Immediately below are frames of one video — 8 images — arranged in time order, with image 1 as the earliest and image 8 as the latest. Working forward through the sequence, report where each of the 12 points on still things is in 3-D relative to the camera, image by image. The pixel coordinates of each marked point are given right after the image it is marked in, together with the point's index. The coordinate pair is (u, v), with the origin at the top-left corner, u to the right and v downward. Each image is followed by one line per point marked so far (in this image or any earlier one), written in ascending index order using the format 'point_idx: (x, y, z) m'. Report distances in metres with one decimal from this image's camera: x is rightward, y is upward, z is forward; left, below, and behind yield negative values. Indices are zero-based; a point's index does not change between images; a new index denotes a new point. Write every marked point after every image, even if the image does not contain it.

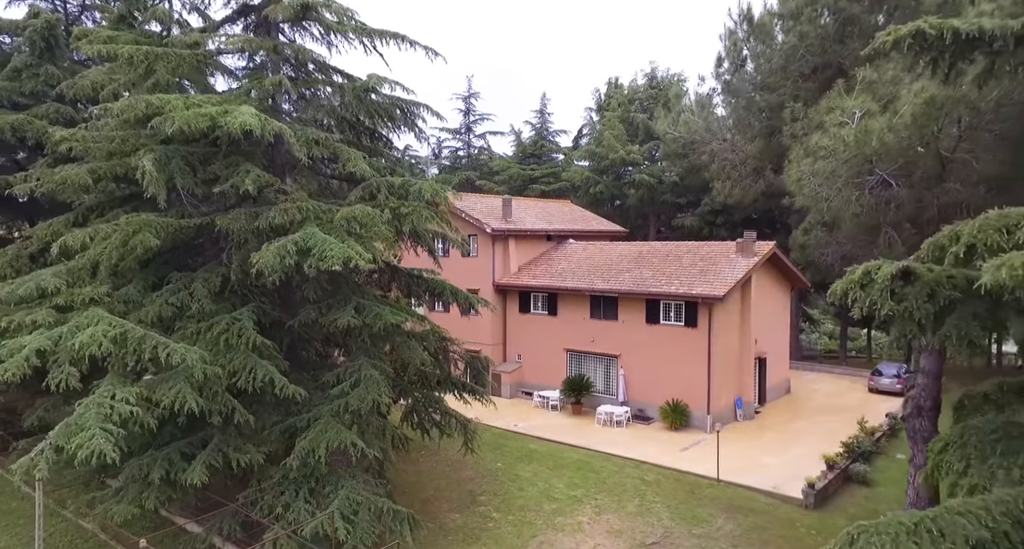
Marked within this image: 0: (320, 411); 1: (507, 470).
0: (-2.6, -1.8, +9.7) m
1: (-0.1, -4.0, +14.6) m
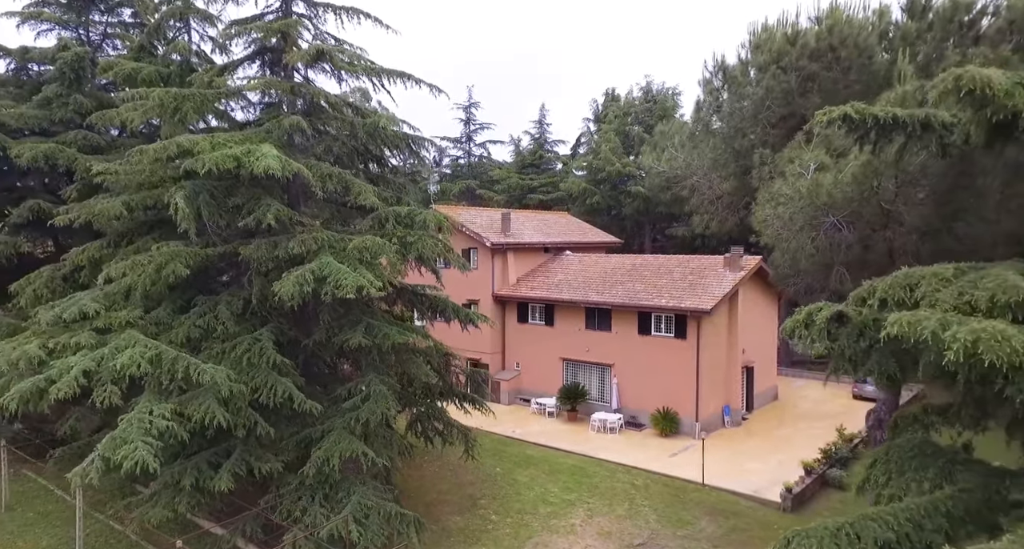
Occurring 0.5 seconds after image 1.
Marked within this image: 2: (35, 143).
0: (-2.7, -2.2, +10.7) m
1: (-0.2, -4.4, +15.6) m
2: (-10.2, +2.8, +15.5) m
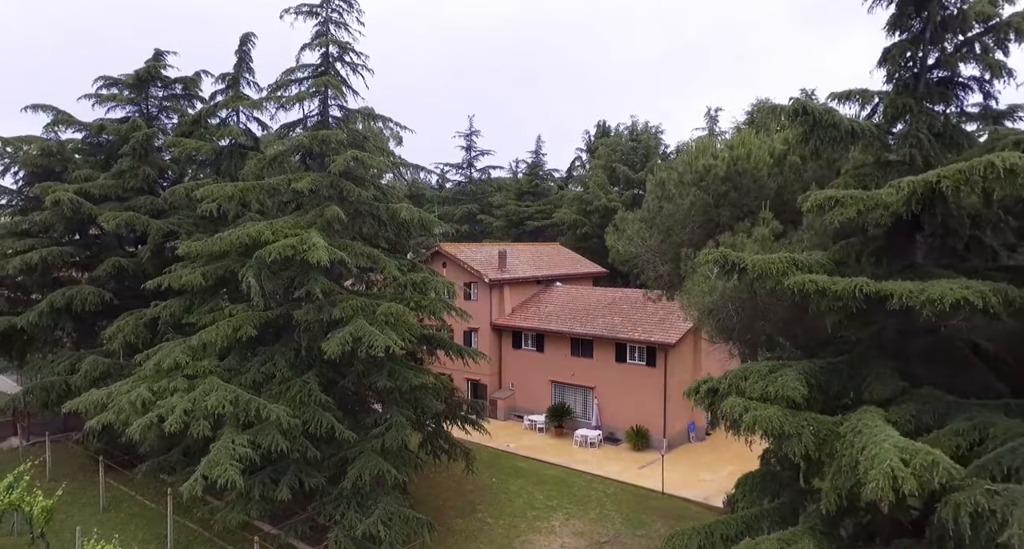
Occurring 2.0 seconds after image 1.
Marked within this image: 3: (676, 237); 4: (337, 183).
0: (-2.9, -3.3, +14.0) m
1: (-0.4, -5.5, +18.9) m
2: (-10.4, +1.7, +18.8) m
3: (+3.0, +0.7, +13.2) m
4: (-3.7, +1.9, +14.9) m
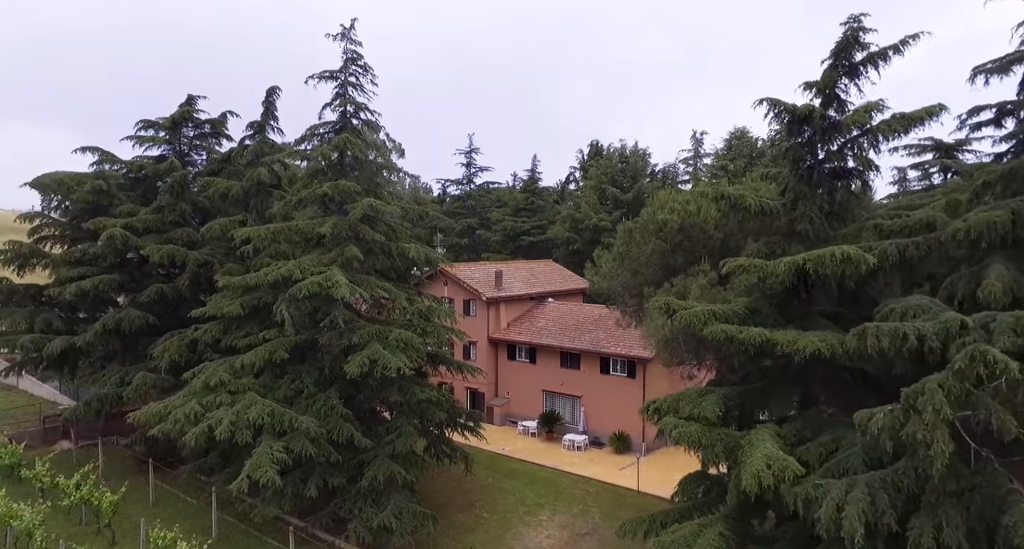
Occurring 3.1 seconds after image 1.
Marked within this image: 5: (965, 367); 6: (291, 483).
0: (-3.1, -4.0, +16.5) m
1: (-0.6, -6.3, +21.4) m
2: (-10.6, +1.0, +21.4) m
3: (+2.8, 0.0, +15.8) m
4: (-3.8, +1.1, +17.5) m
5: (+4.3, -0.9, +7.0) m
6: (-4.9, -4.6, +15.9) m
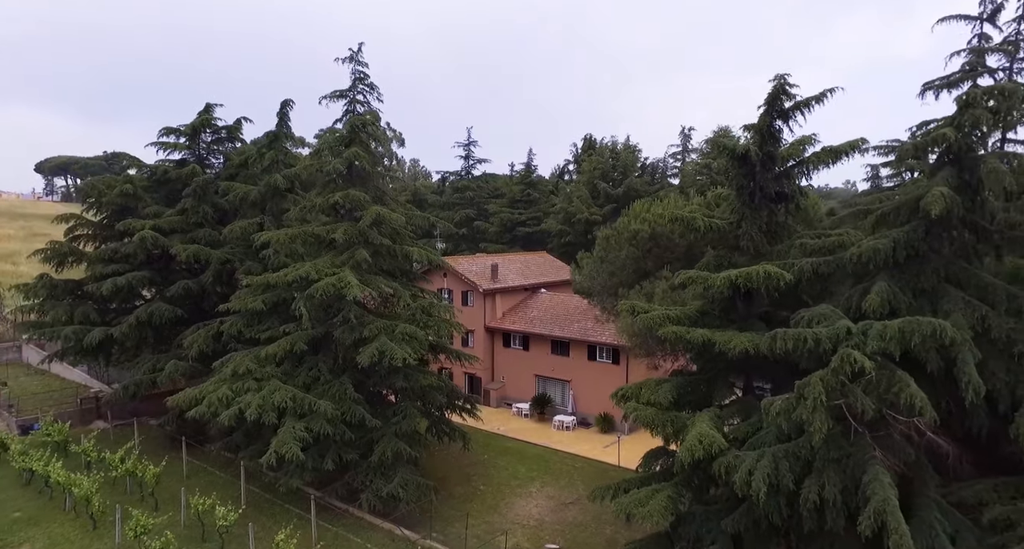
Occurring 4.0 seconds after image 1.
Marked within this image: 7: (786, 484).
0: (-3.3, -4.1, +18.8) m
1: (-0.8, -6.1, +23.8) m
2: (-10.8, +1.1, +23.5) m
3: (+2.6, -0.1, +18.0) m
4: (-4.1, +1.1, +19.7) m
5: (+4.1, -1.2, +9.2) m
6: (-5.1, -4.6, +18.2) m
7: (+3.7, -2.8, +9.8) m
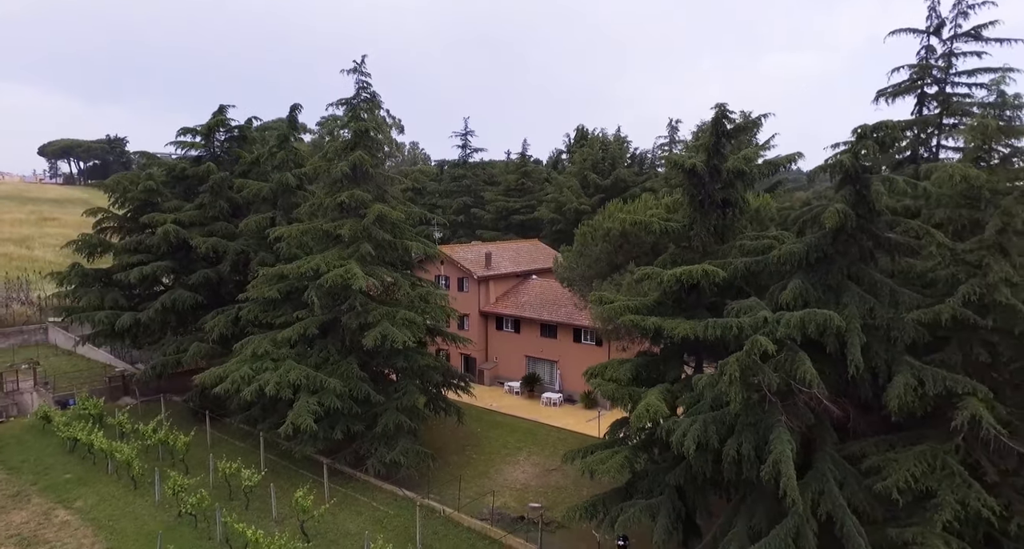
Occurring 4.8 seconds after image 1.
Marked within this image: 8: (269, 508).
0: (-3.6, -3.8, +21.2) m
1: (-1.1, -5.8, +26.2) m
2: (-11.1, +1.5, +25.8) m
3: (+2.3, +0.1, +20.3) m
4: (-4.4, +1.4, +21.9) m
5: (+3.8, -1.2, +11.5) m
6: (-5.4, -4.4, +20.6) m
7: (+3.4, -2.8, +12.1) m
8: (-6.1, -5.9, +18.2) m
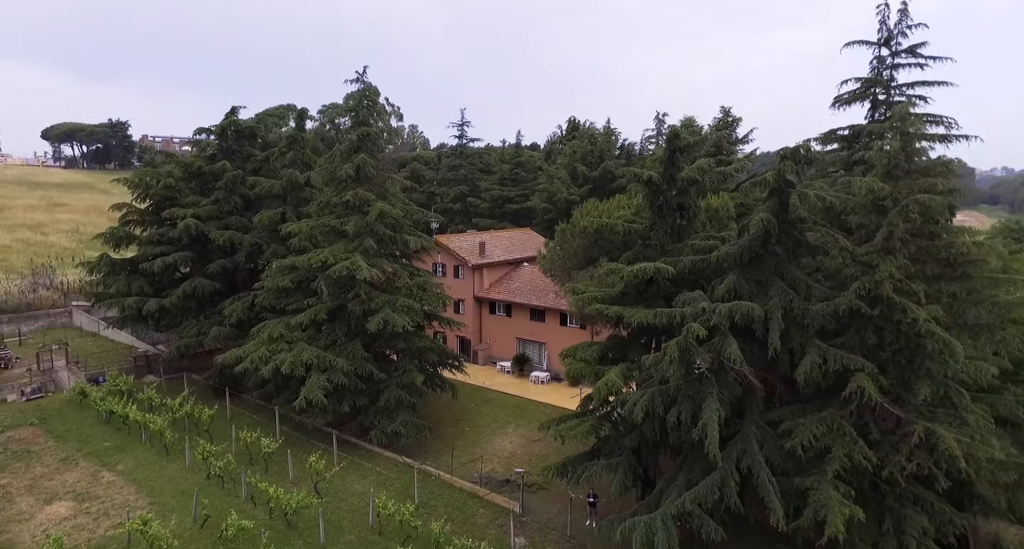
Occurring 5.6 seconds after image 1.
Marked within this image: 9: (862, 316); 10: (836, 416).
0: (-4.0, -3.5, +23.8) m
1: (-1.5, -5.4, +28.9) m
2: (-11.5, +1.9, +28.2) m
3: (+1.9, +0.4, +22.7) m
4: (-4.8, +1.7, +24.4) m
5: (+3.4, -1.2, +14.0) m
6: (-5.8, -4.1, +23.2) m
7: (+3.0, -2.8, +14.7) m
8: (-6.5, -5.7, +20.8) m
9: (+6.7, -0.8, +13.8) m
10: (+6.0, -2.6, +13.4) m
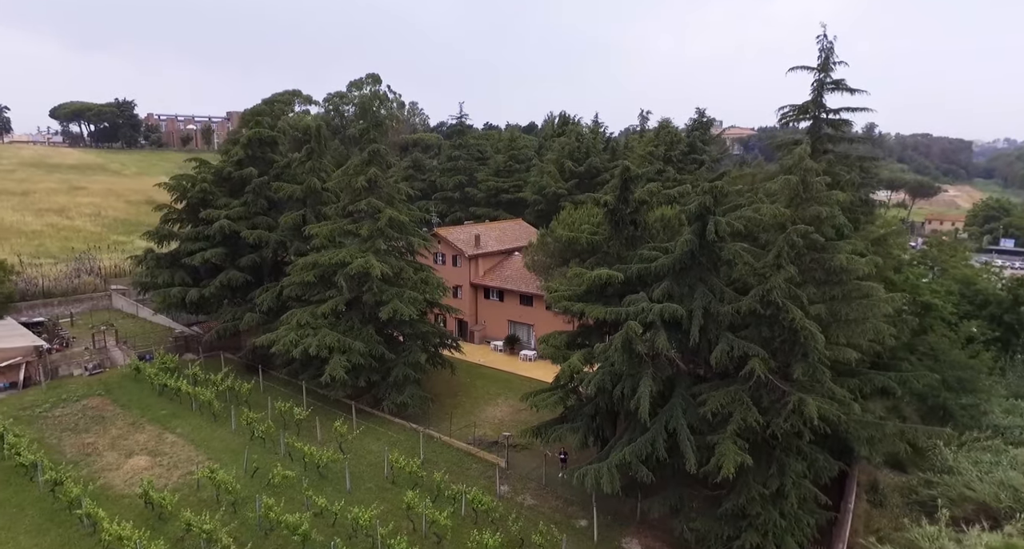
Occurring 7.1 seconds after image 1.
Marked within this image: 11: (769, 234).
0: (-4.5, -3.4, +28.3) m
1: (-2.0, -5.0, +33.4) m
2: (-12.0, +2.2, +32.6) m
3: (+1.4, +0.5, +27.1) m
4: (-5.2, +1.9, +28.7) m
5: (+3.0, -1.4, +18.5) m
6: (-6.3, -4.0, +27.7) m
7: (+2.5, -3.0, +19.2) m
8: (-7.0, -5.6, +25.4) m
9: (+6.3, -1.0, +18.3) m
10: (+5.6, -2.9, +17.9) m
11: (+6.9, +1.1, +19.5) m
